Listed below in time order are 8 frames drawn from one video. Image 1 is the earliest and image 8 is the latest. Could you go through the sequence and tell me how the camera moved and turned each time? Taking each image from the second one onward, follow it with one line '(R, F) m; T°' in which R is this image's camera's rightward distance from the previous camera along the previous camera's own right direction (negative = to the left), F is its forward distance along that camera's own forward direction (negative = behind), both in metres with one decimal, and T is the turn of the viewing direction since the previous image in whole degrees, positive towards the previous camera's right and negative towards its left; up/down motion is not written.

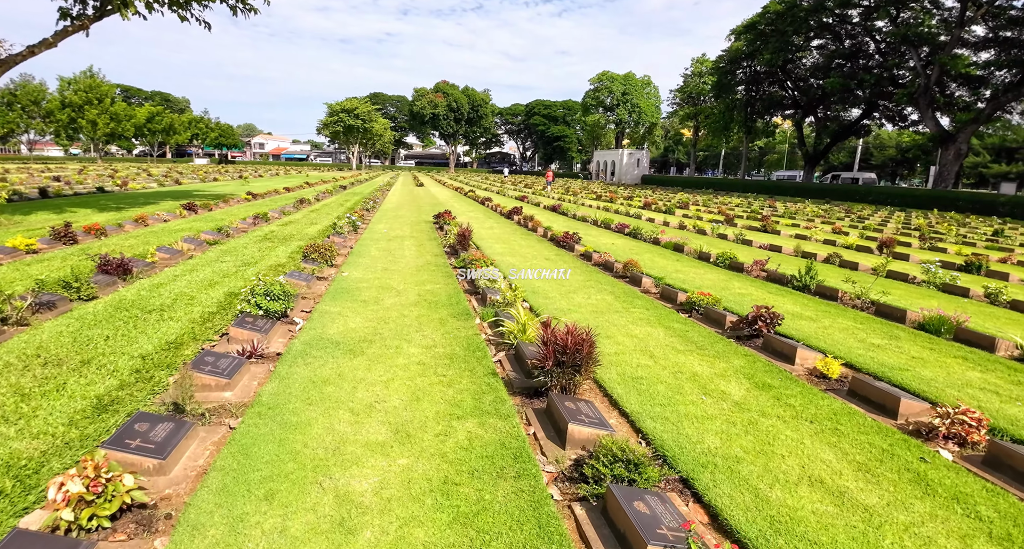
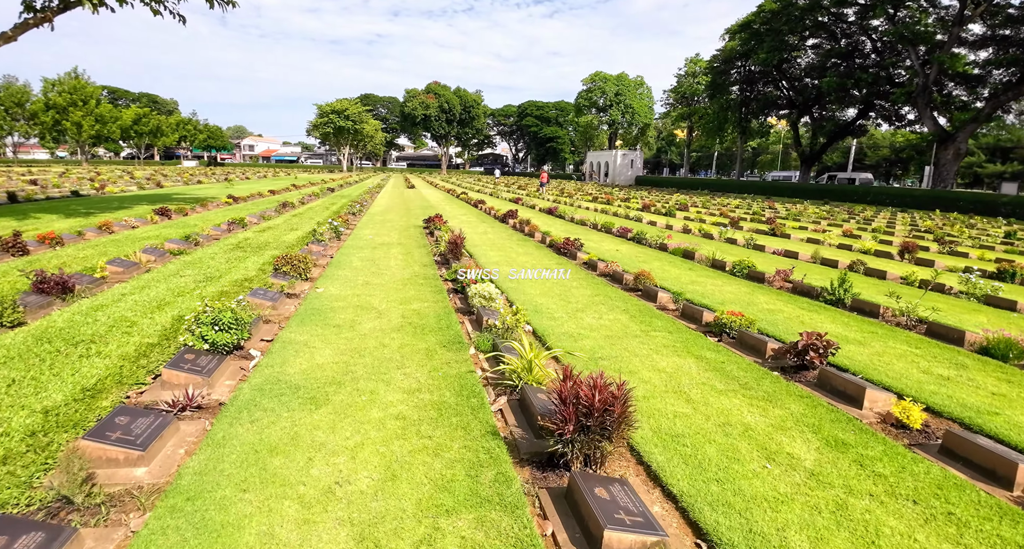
(-0.1, +1.0) m; +1°
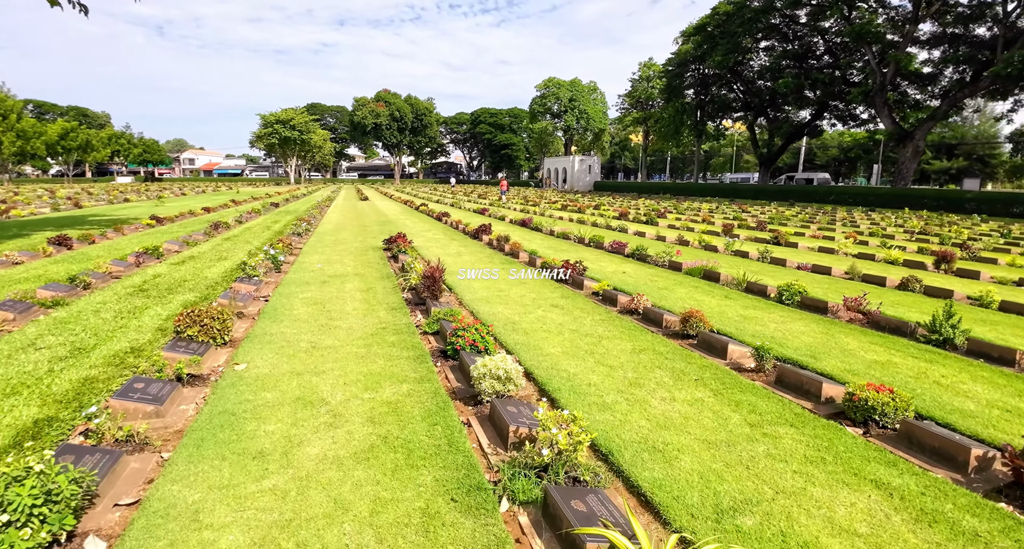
(-0.5, +2.3) m; +4°
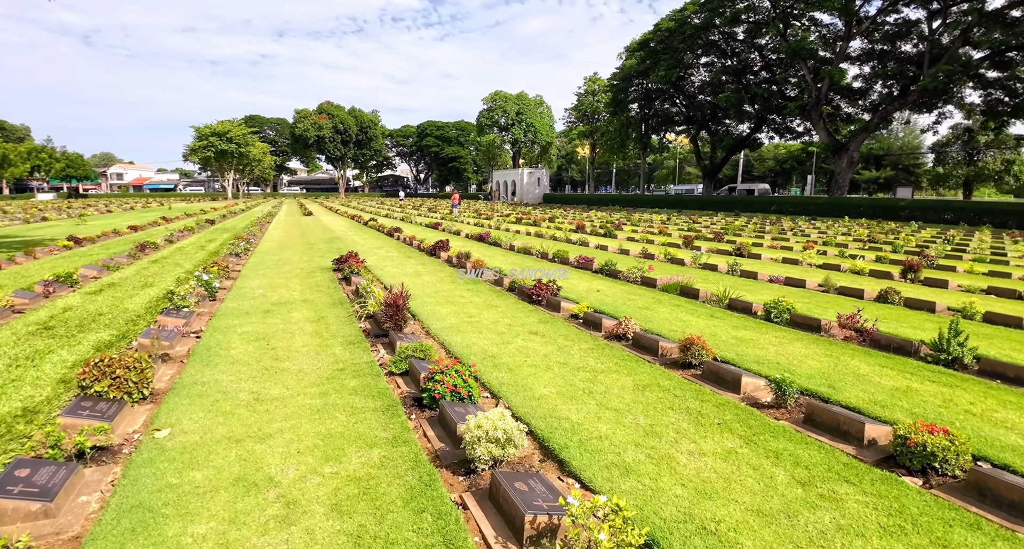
(-0.3, +0.8) m; +5°
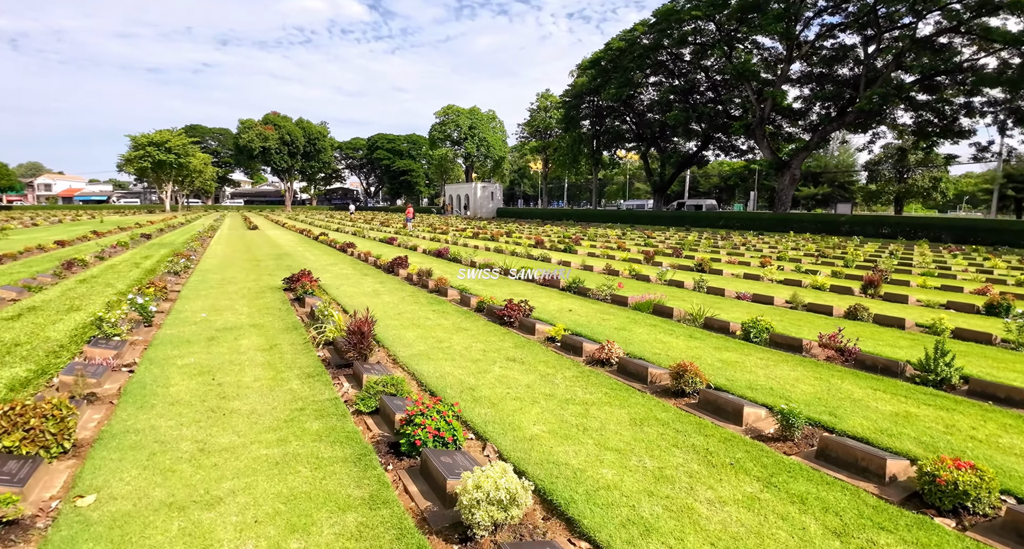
(-0.3, +0.5) m; +5°
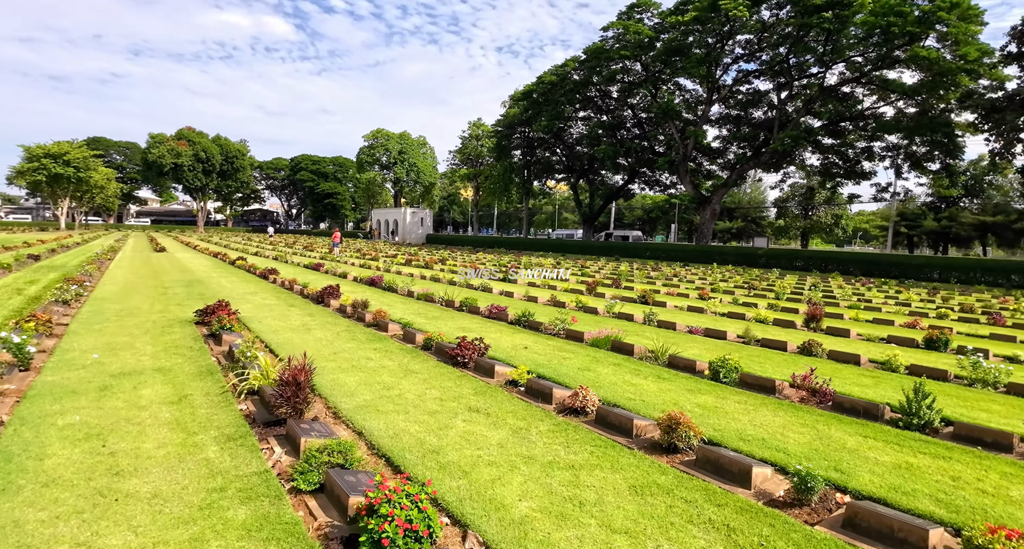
(-0.4, +0.7) m; +7°
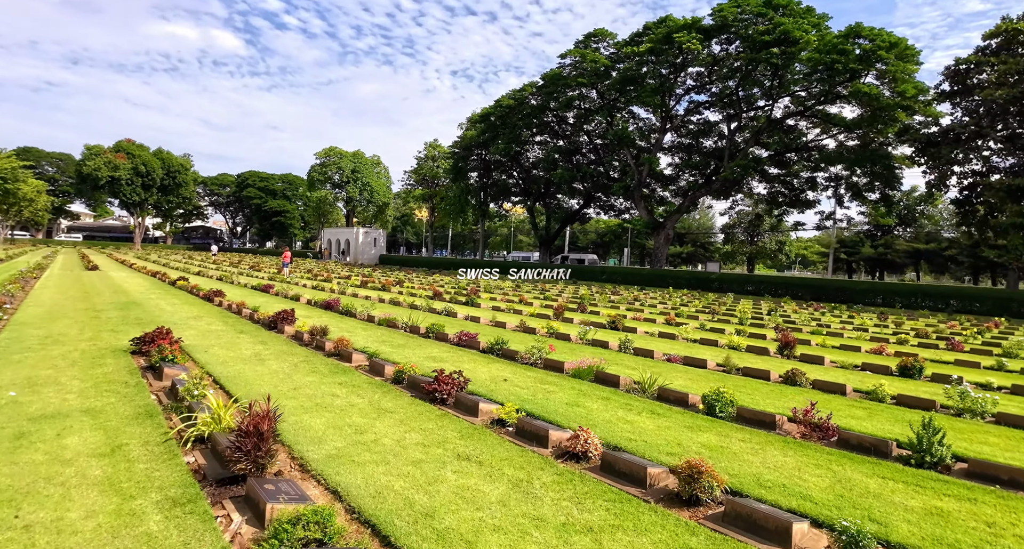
(-0.4, +0.6) m; +5°
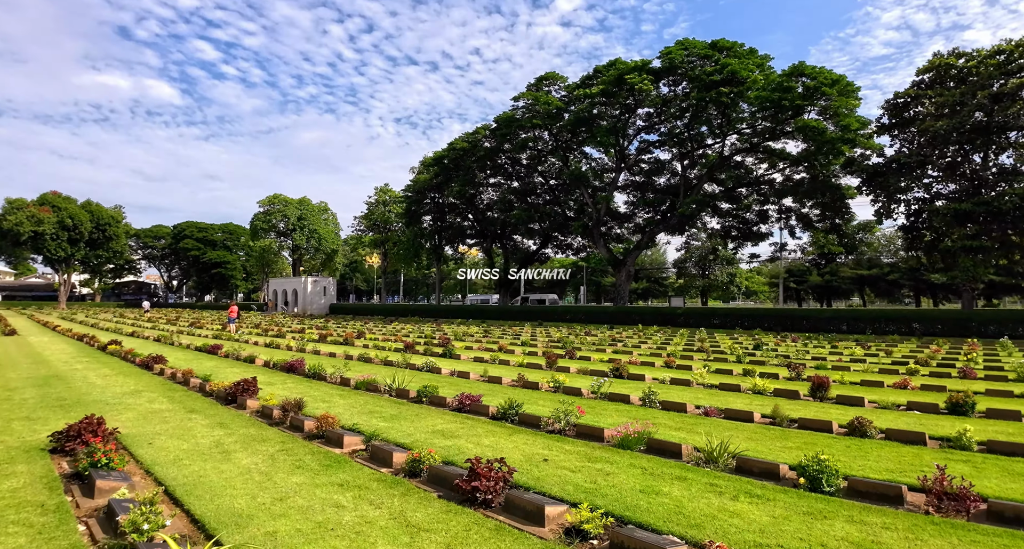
(-0.9, +1.4) m; +5°
